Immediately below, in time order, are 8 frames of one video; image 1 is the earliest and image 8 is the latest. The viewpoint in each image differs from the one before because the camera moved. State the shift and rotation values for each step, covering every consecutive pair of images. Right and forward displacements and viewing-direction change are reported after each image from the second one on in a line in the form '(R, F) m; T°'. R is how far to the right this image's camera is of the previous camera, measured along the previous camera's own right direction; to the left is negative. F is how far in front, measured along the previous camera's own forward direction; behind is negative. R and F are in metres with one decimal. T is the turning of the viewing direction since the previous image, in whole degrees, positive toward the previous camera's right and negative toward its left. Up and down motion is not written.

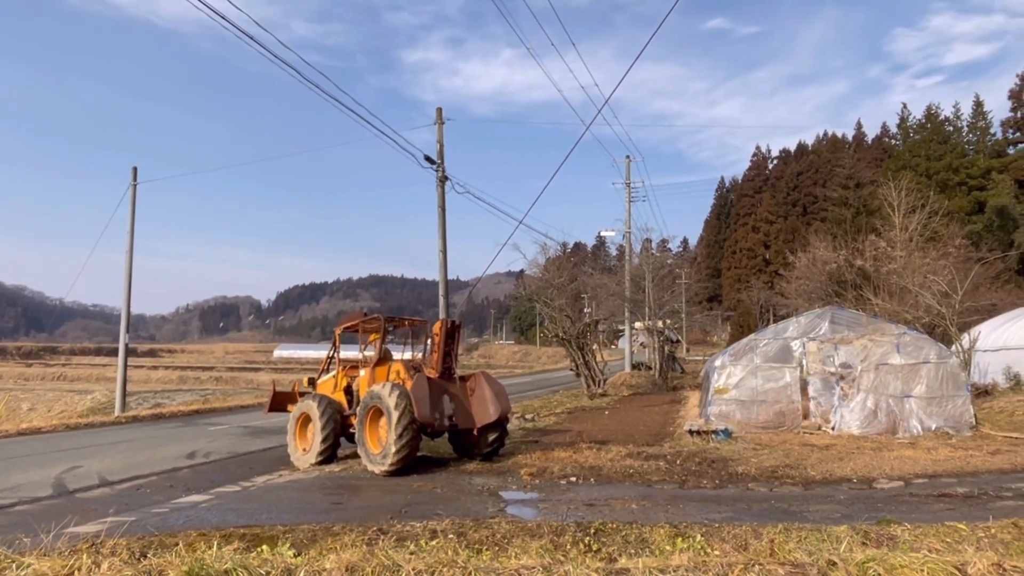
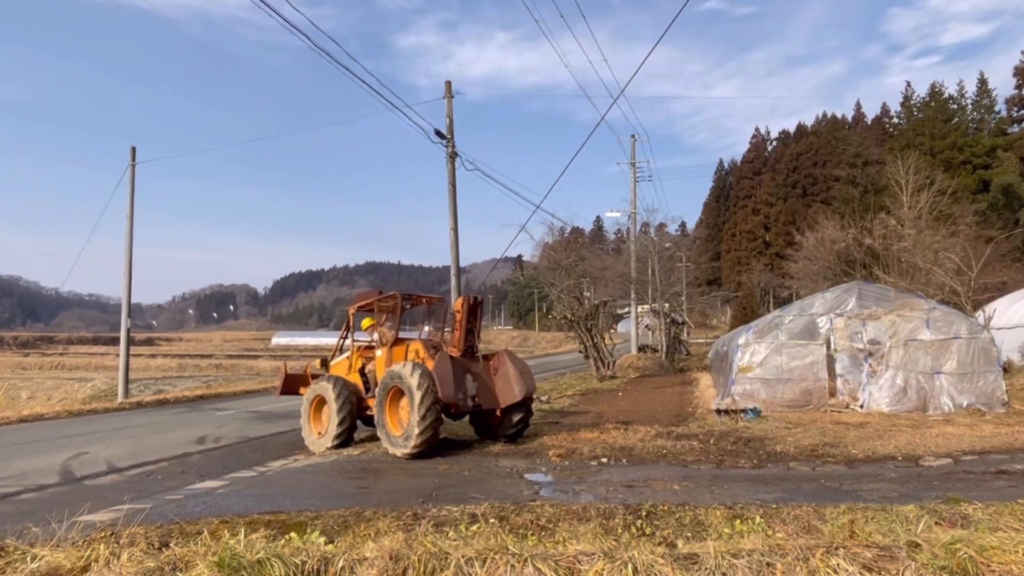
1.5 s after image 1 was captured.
(-0.4, +0.5) m; 0°
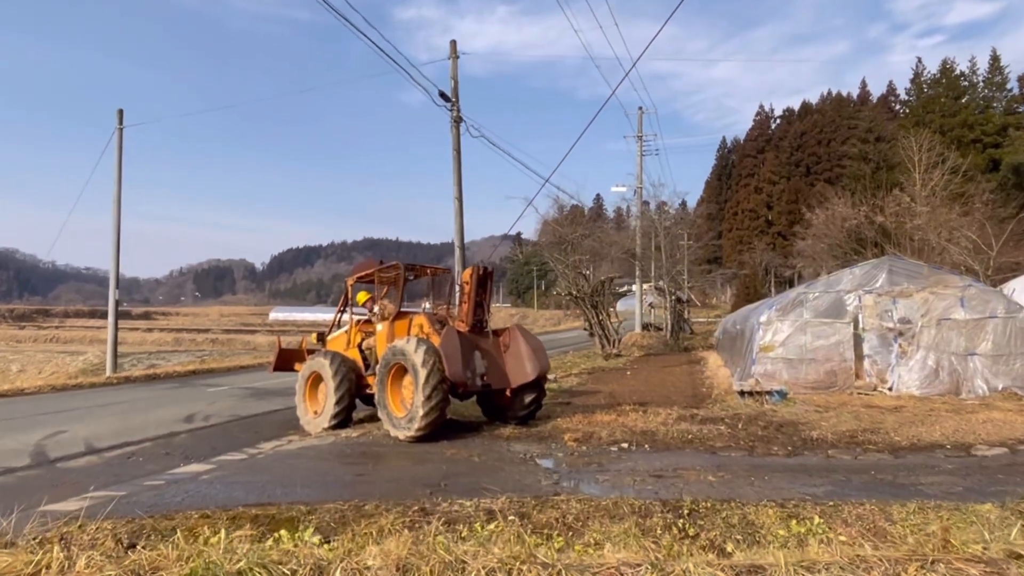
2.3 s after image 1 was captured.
(-0.2, +0.8) m; 0°
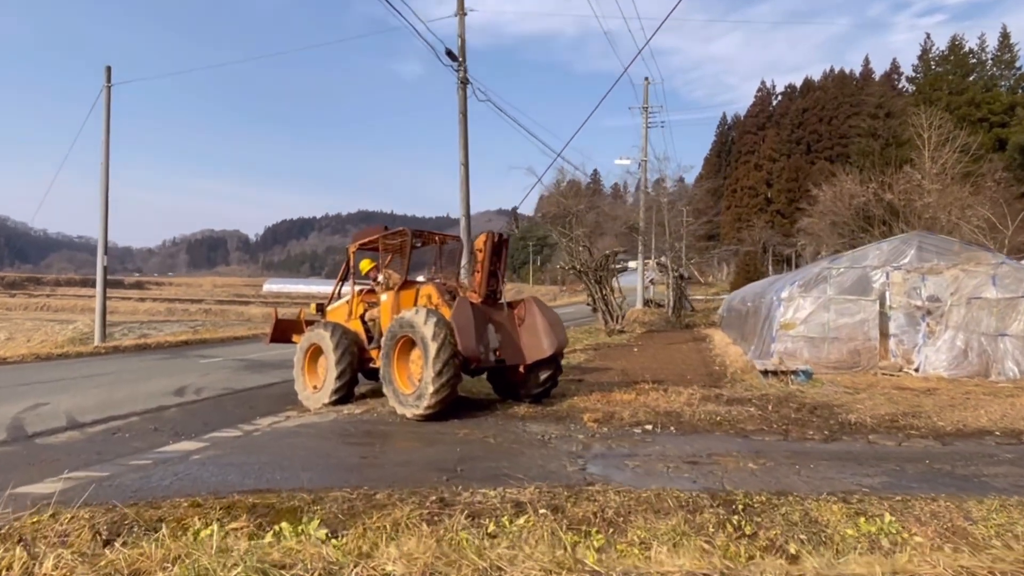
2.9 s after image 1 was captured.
(-0.3, +0.7) m; 0°
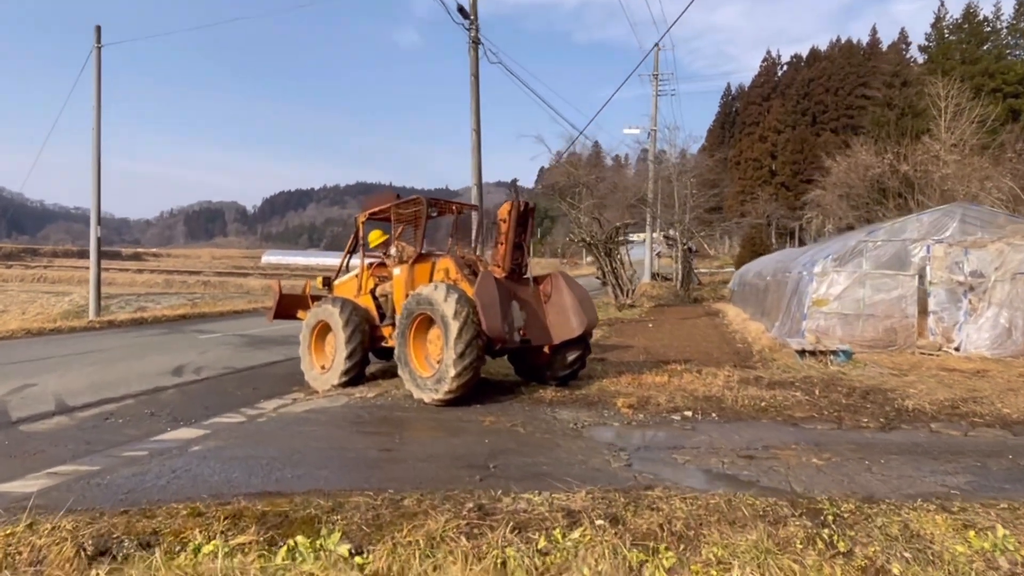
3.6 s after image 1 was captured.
(-0.3, +0.7) m; 0°
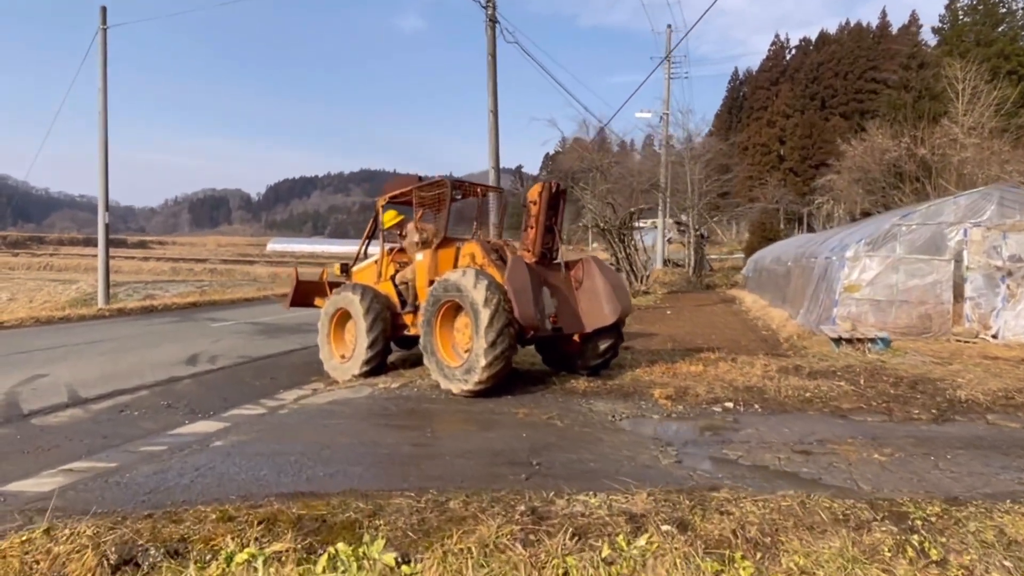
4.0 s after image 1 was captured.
(-0.3, +0.4) m; 0°
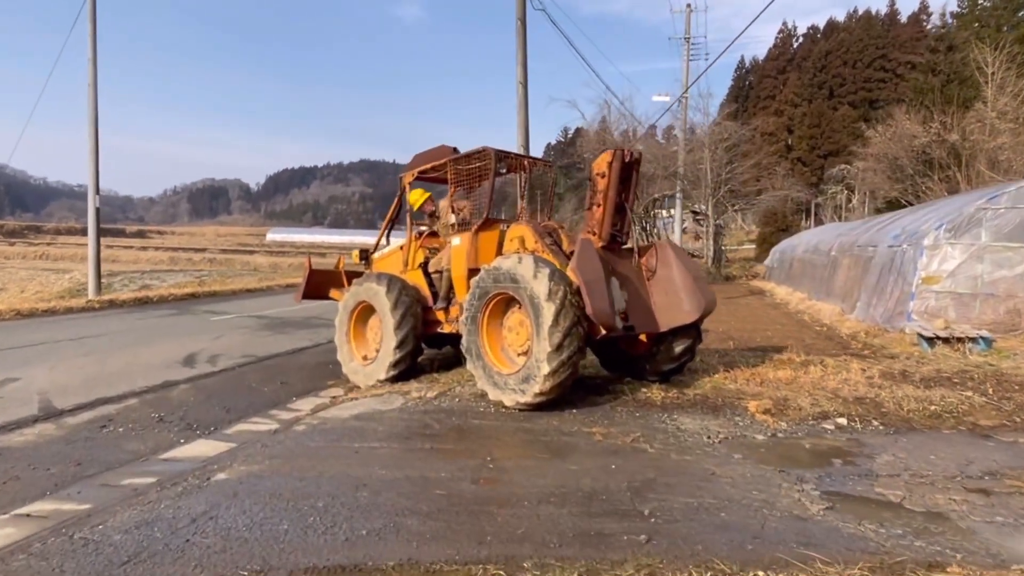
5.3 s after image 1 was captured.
(-0.5, +1.3) m; 0°
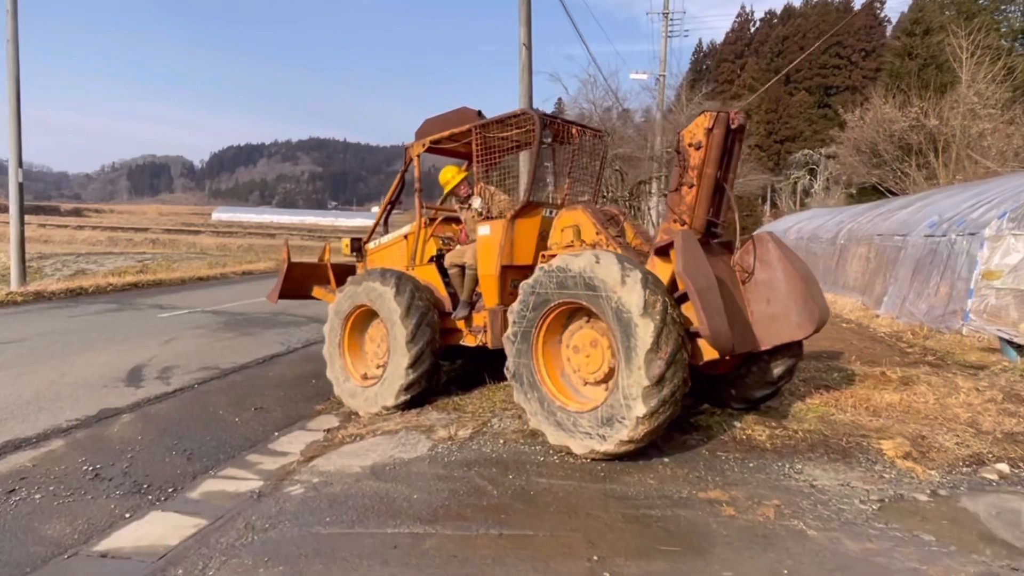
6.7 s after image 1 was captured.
(-0.7, +1.5) m; +4°
